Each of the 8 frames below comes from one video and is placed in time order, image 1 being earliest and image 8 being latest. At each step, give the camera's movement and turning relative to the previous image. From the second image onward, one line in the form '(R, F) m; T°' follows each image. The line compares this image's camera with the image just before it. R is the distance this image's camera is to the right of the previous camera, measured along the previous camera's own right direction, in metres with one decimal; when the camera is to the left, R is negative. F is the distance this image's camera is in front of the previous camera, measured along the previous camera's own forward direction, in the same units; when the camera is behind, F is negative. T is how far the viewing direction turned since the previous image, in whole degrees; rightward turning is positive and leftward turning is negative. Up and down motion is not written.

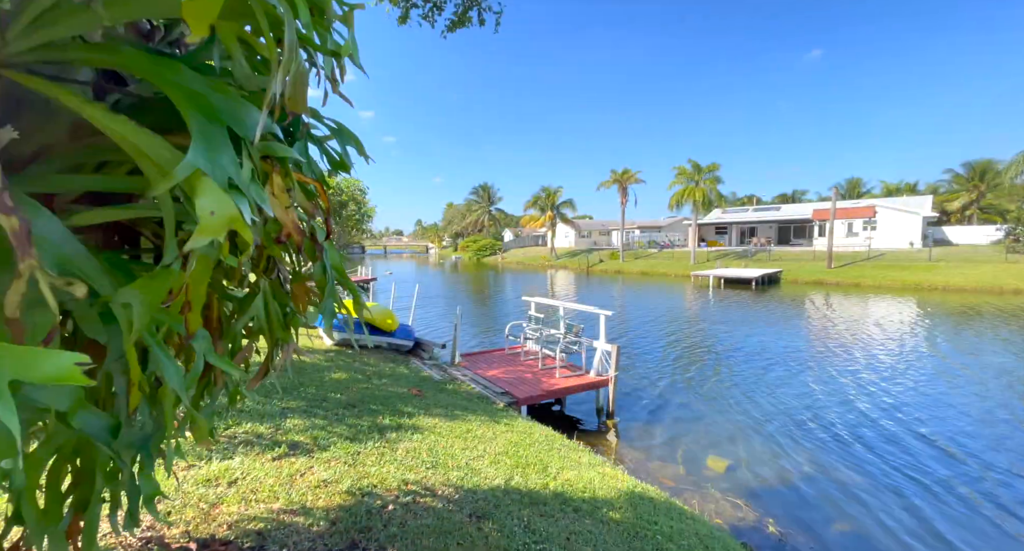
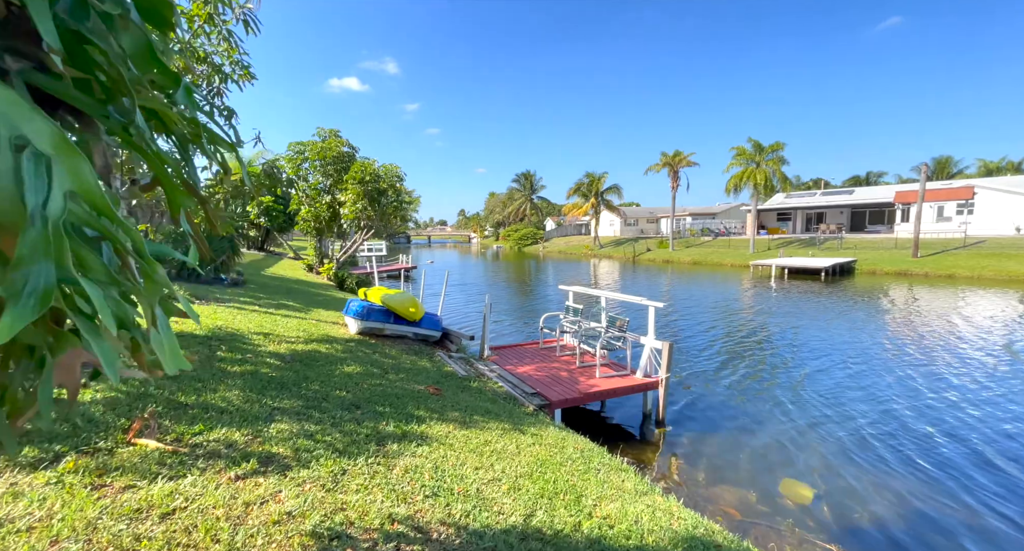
(+0.1, +0.8) m; -5°
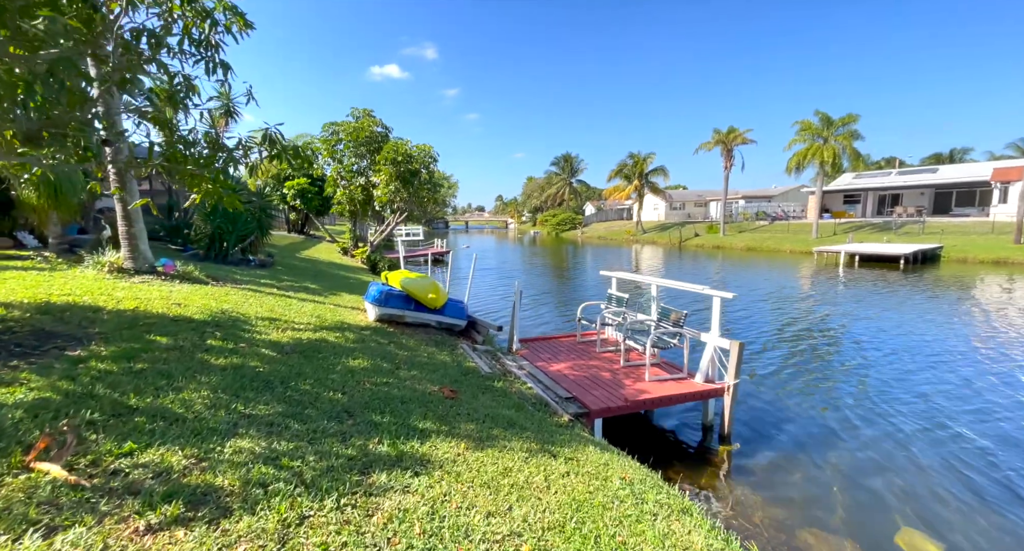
(0.0, +0.9) m; -4°
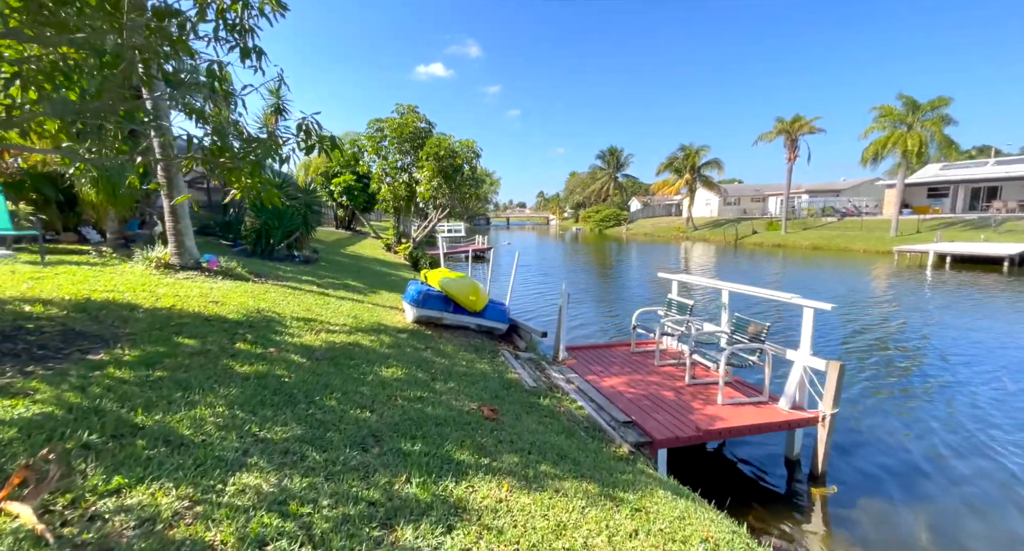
(-0.1, +0.5) m; -5°
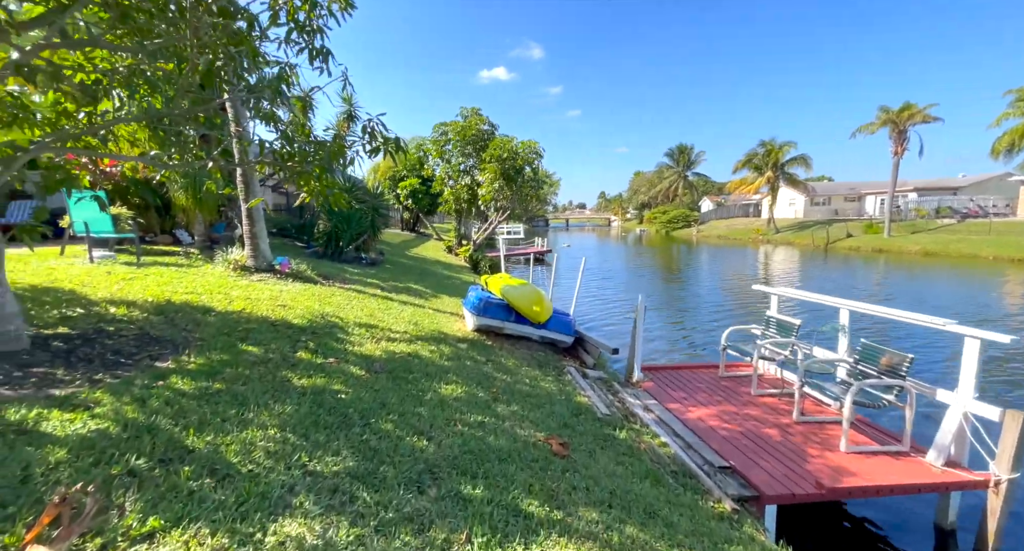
(-0.1, +0.4) m; -7°
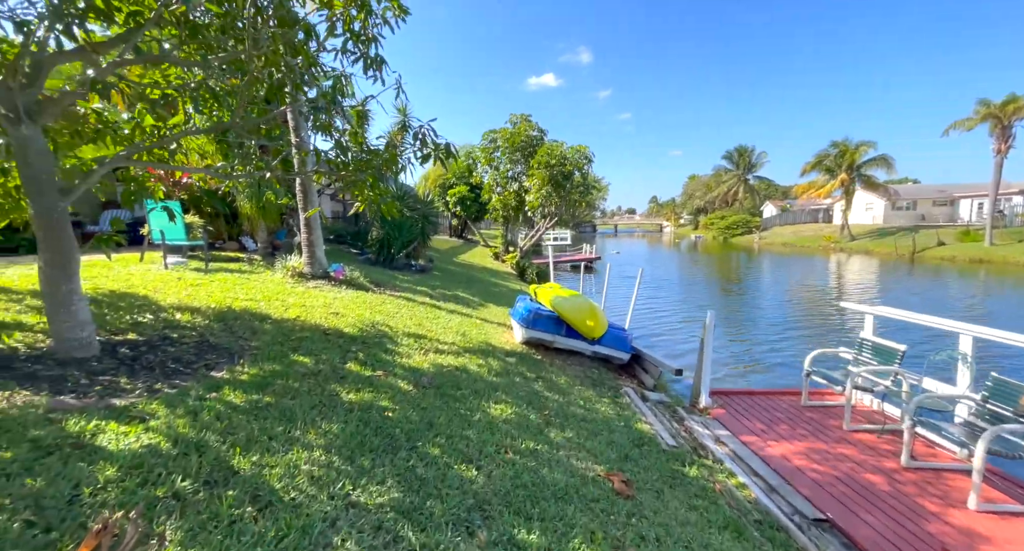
(-0.1, +0.3) m; -6°
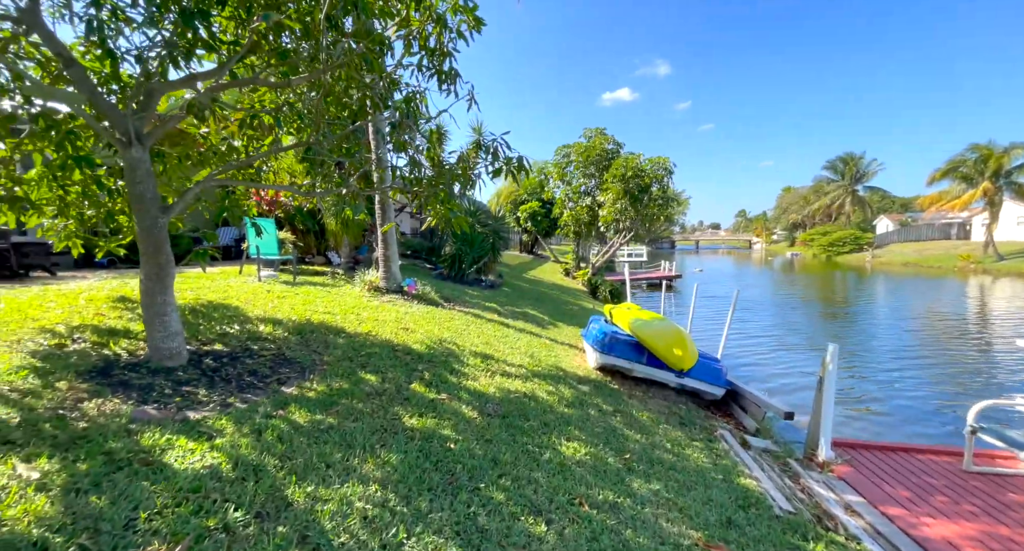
(0.0, +0.3) m; -9°
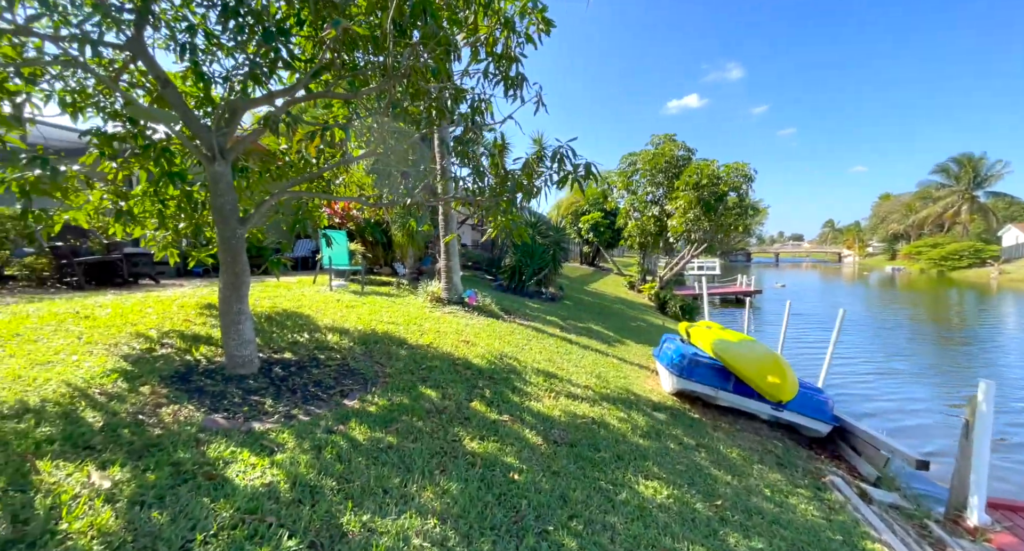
(-0.1, +0.3) m; -7°
